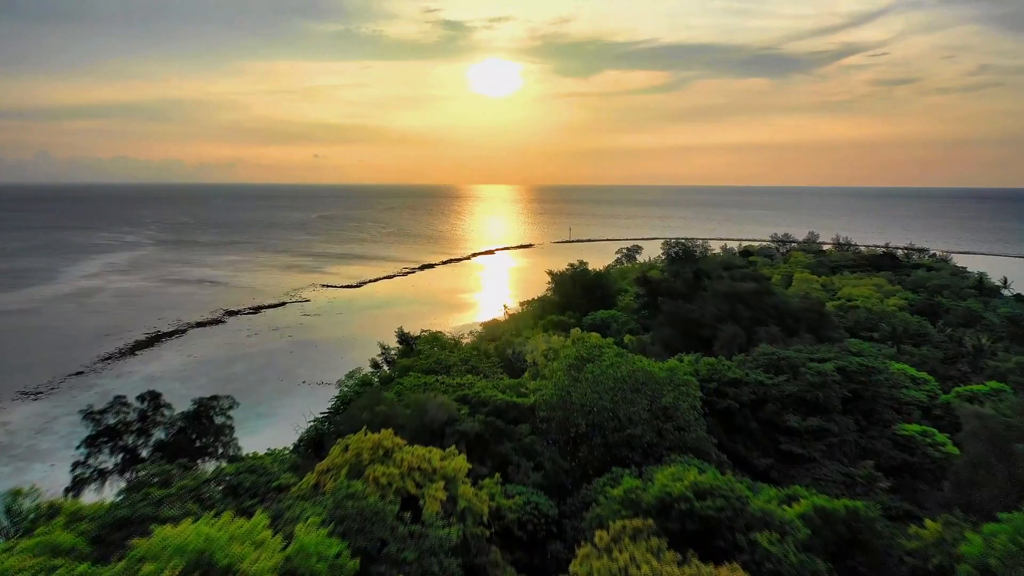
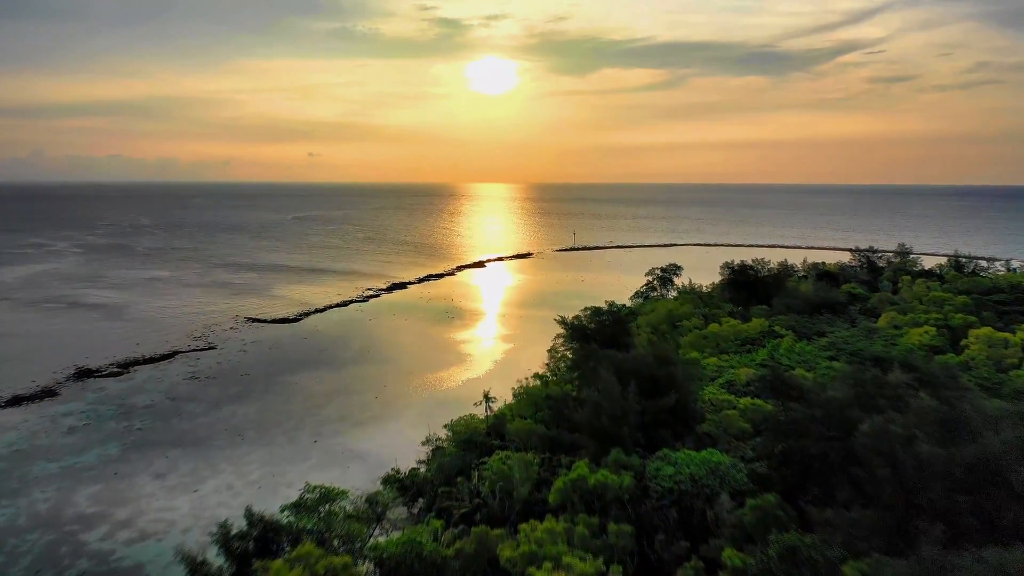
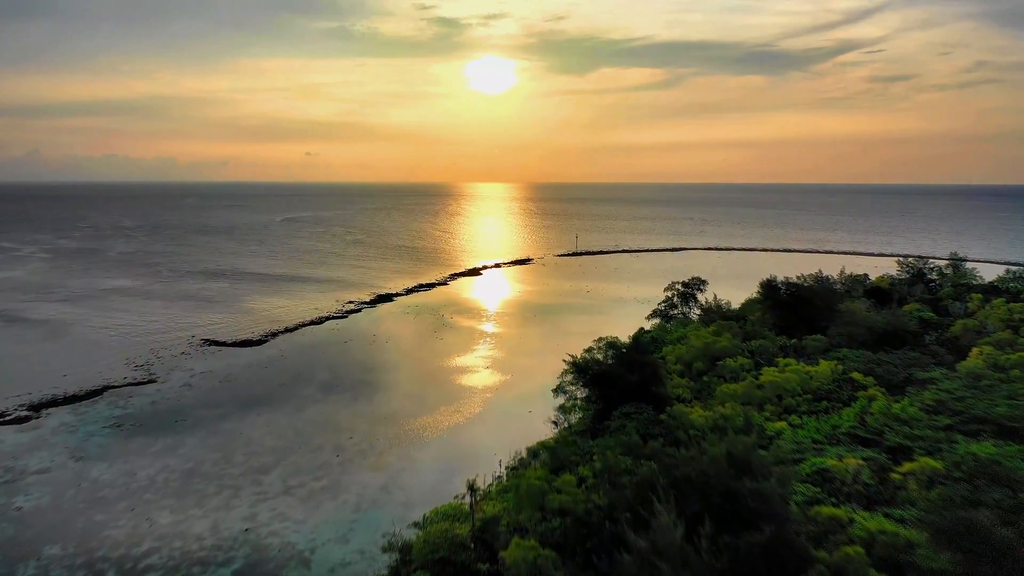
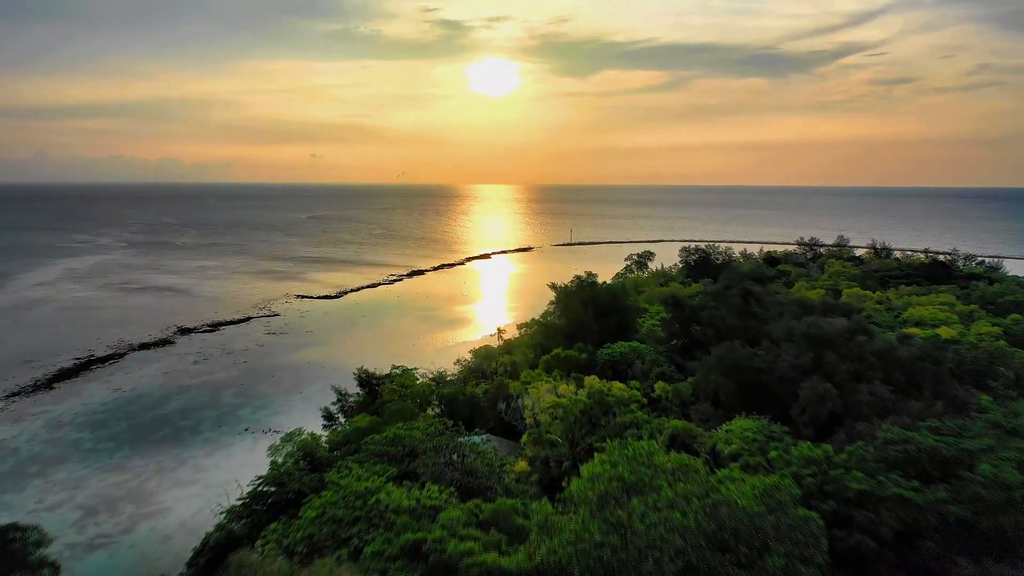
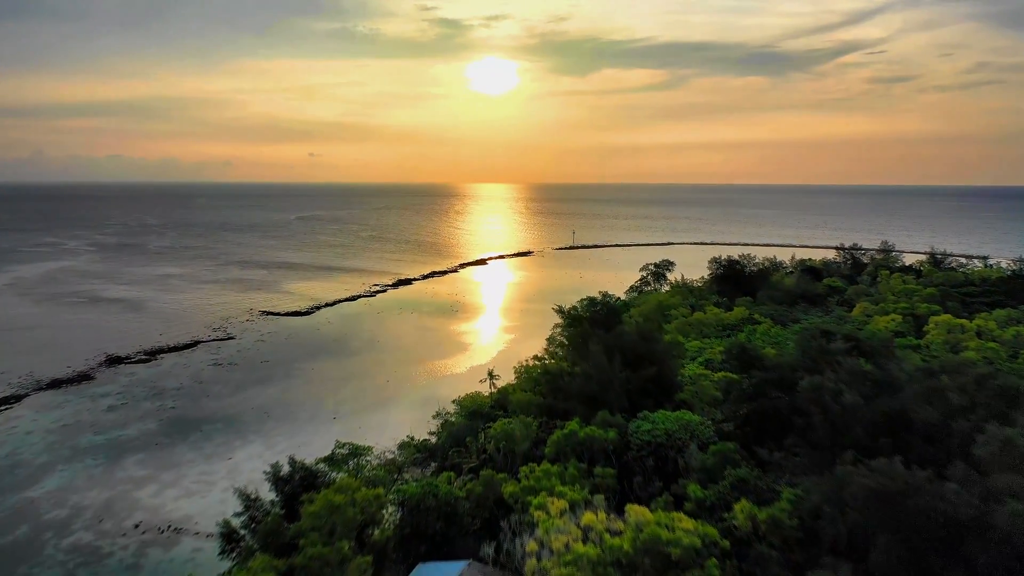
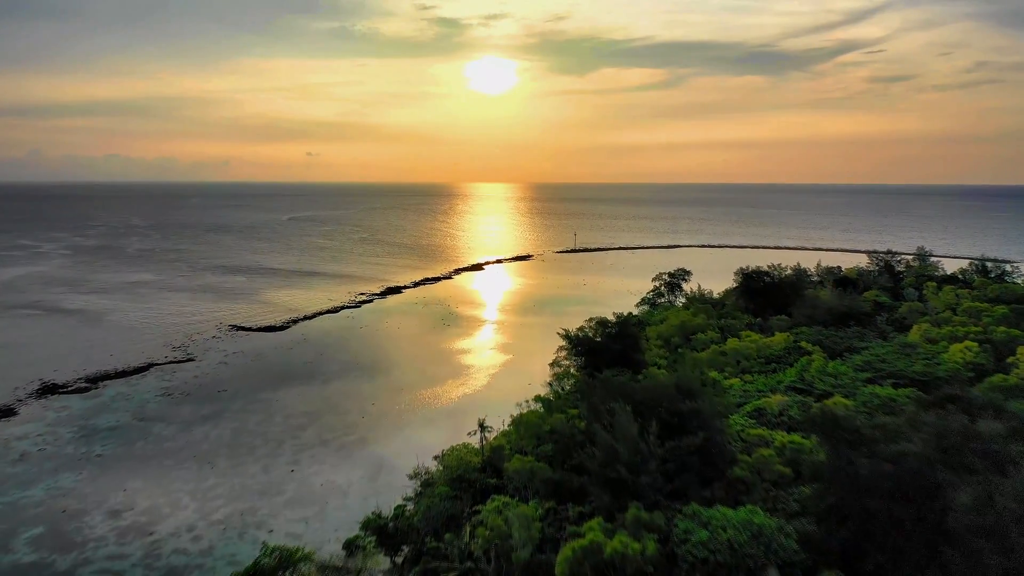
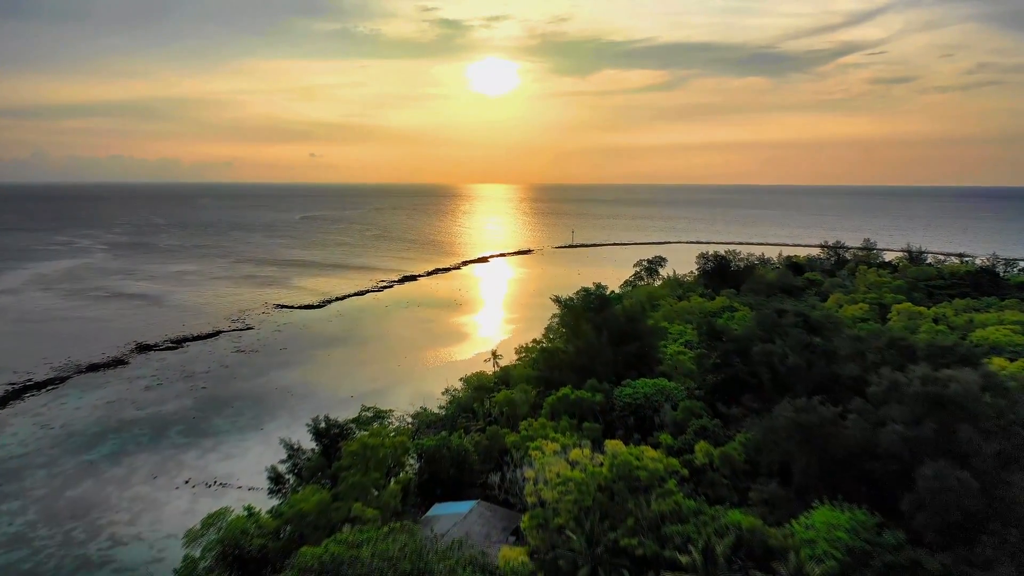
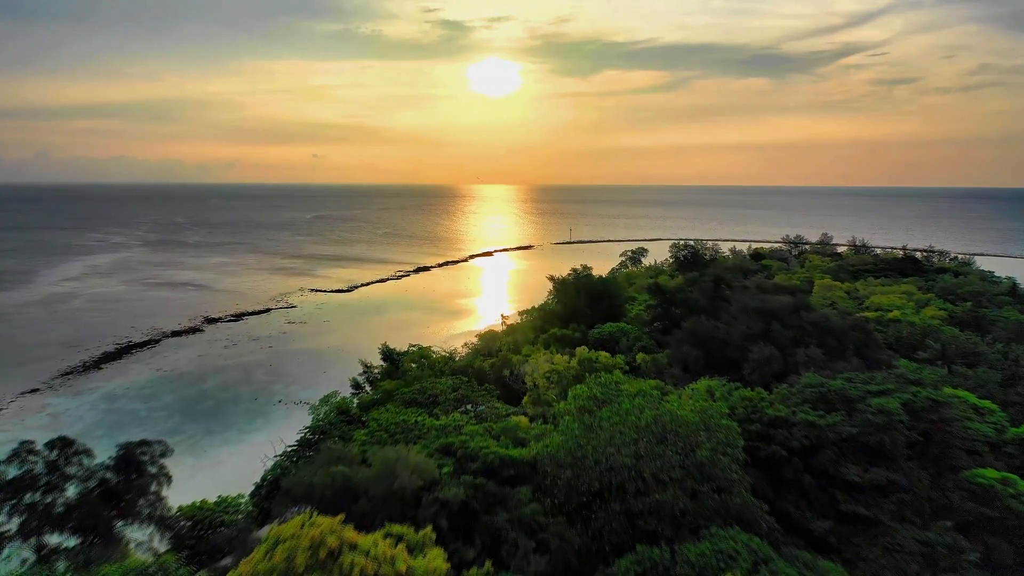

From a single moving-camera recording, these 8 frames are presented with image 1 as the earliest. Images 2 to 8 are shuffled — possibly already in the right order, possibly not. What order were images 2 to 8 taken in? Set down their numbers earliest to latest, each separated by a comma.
8, 4, 7, 5, 2, 6, 3
